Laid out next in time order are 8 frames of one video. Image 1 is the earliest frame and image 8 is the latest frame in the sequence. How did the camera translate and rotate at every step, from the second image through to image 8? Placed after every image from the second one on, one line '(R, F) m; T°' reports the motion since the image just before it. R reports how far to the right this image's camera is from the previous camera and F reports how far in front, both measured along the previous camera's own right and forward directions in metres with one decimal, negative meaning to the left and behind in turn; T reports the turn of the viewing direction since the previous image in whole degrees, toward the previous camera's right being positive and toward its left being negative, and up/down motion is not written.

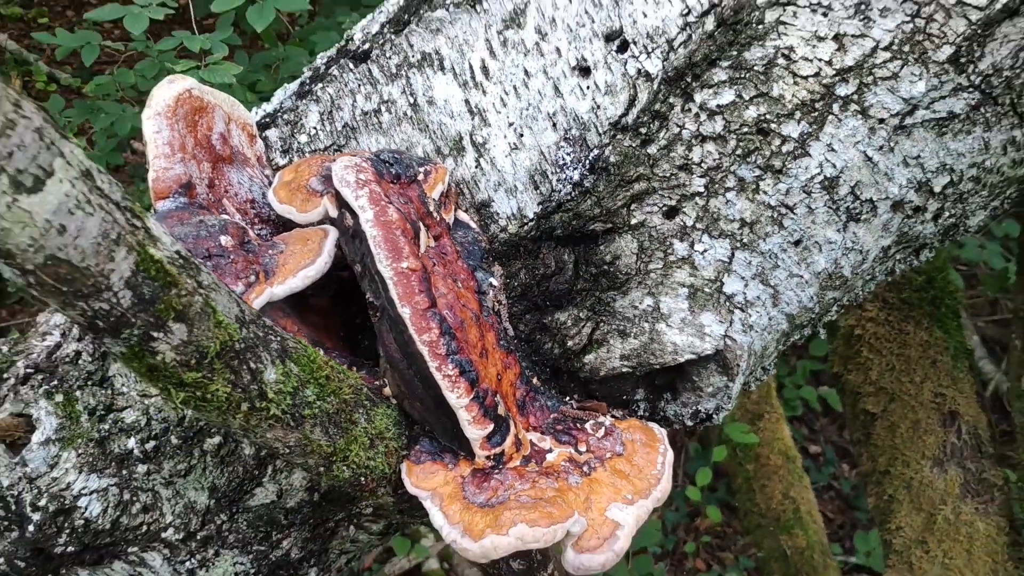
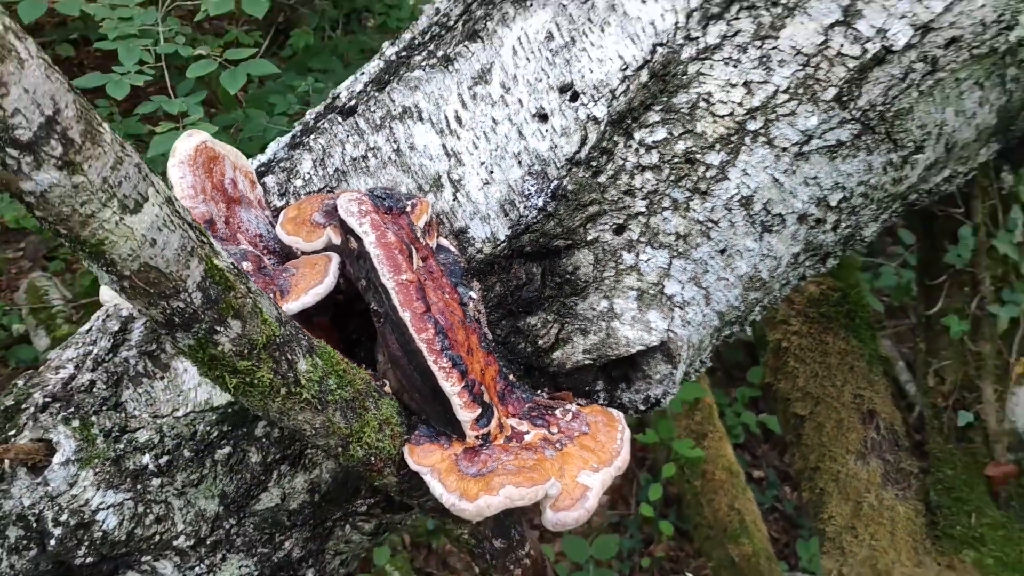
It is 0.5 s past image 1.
(0.0, -0.2) m; +4°
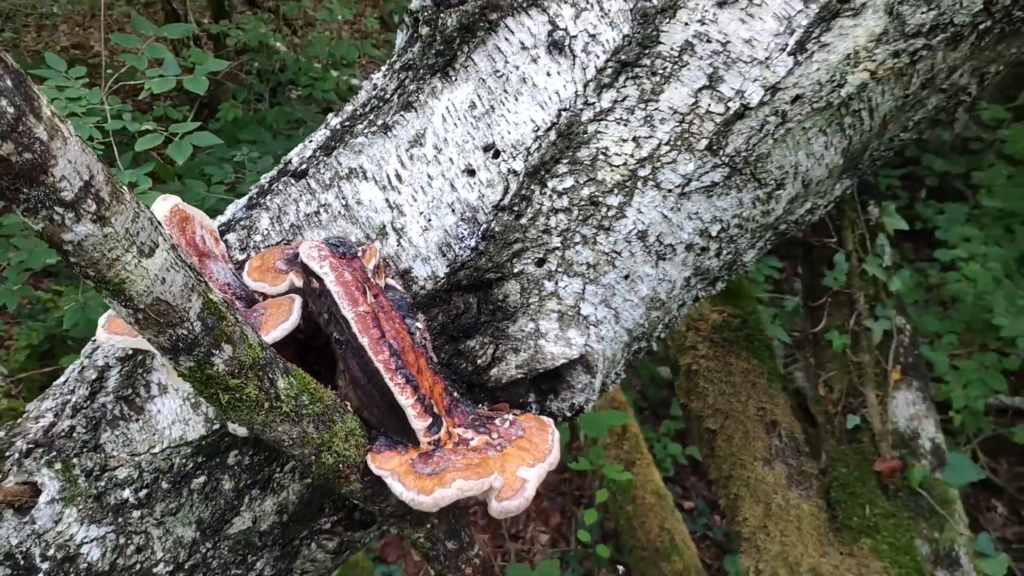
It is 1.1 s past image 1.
(0.0, -0.2) m; +4°
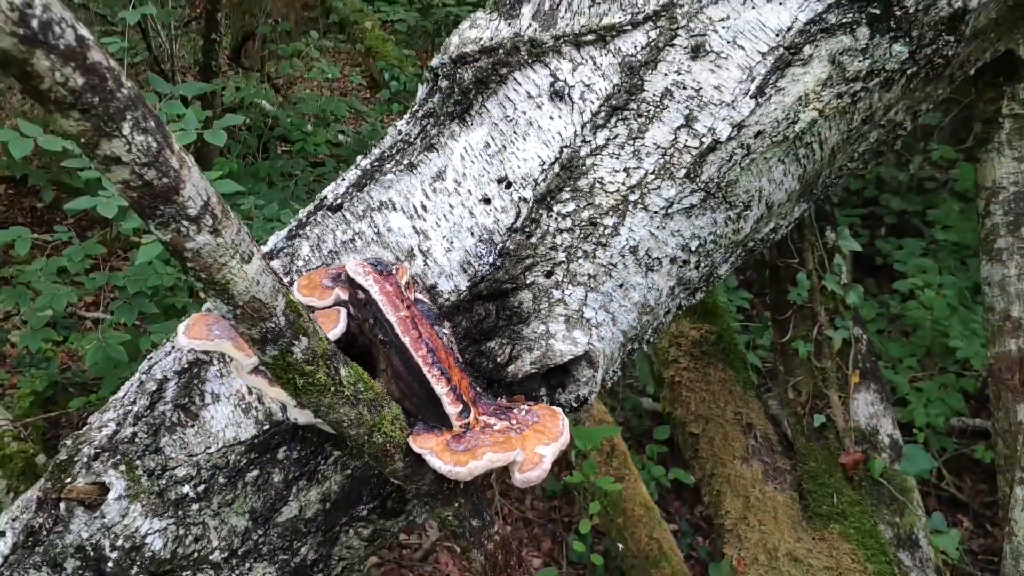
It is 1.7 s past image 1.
(-0.1, -0.3) m; +2°
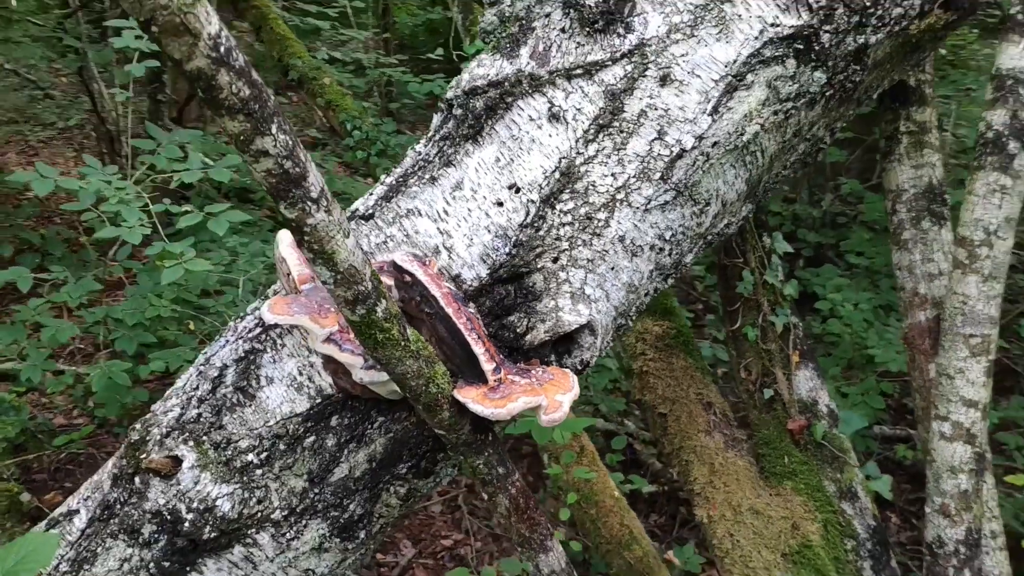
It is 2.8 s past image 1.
(-0.2, -0.4) m; +5°
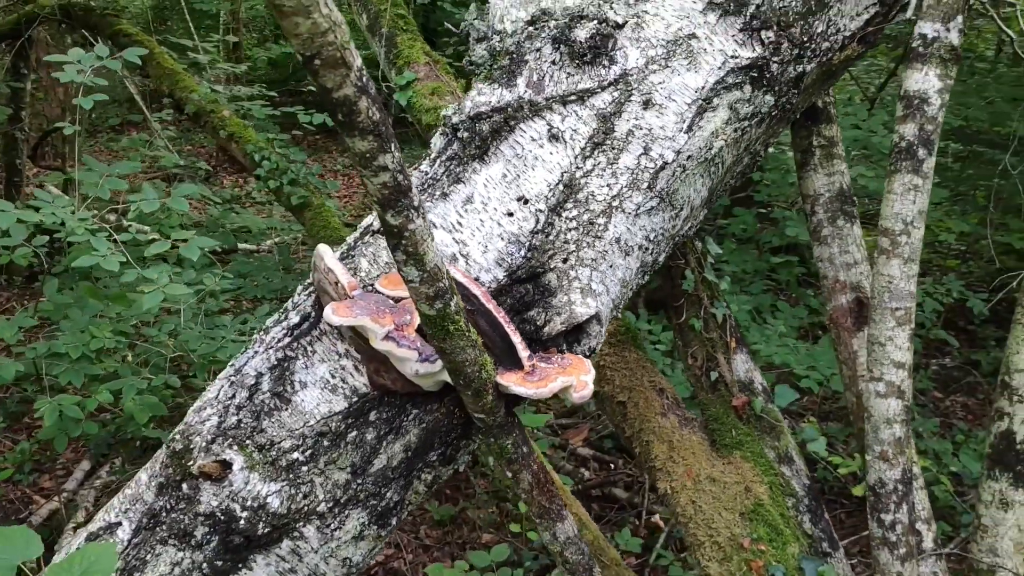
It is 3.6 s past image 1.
(-0.5, -0.3) m; +10°
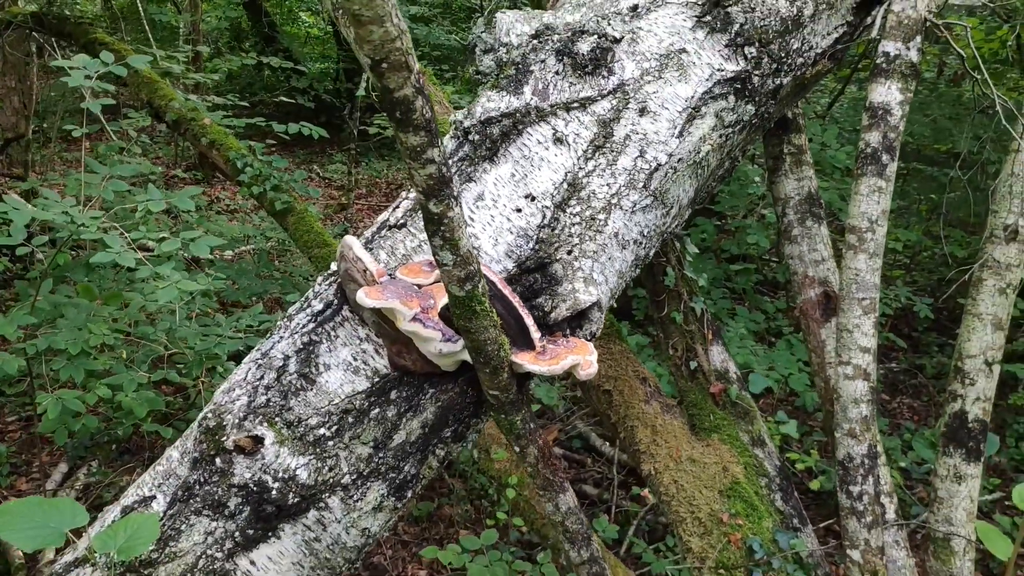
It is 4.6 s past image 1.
(-0.2, -0.2) m; +3°
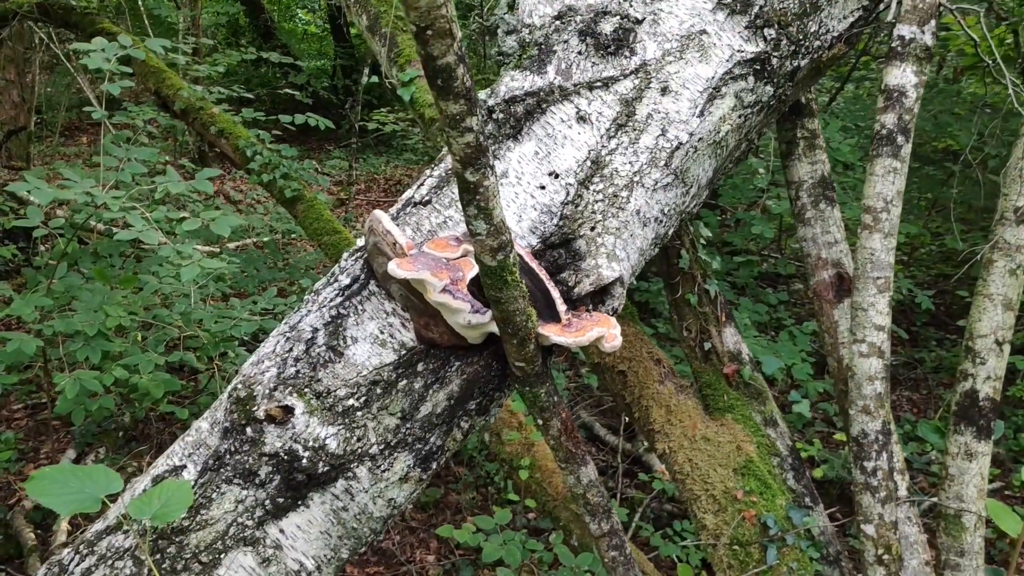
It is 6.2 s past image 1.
(-0.1, 0.0) m; 0°
